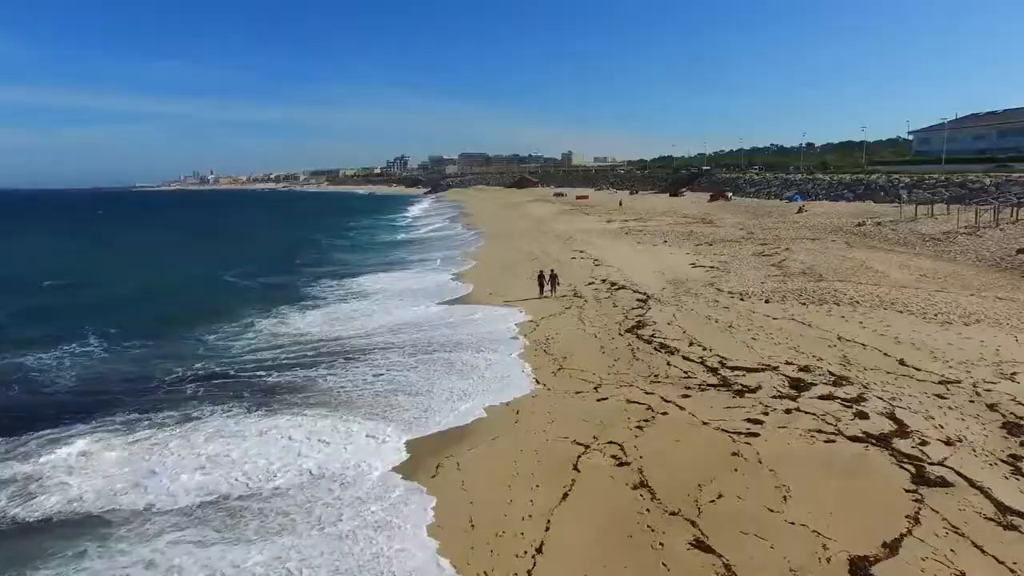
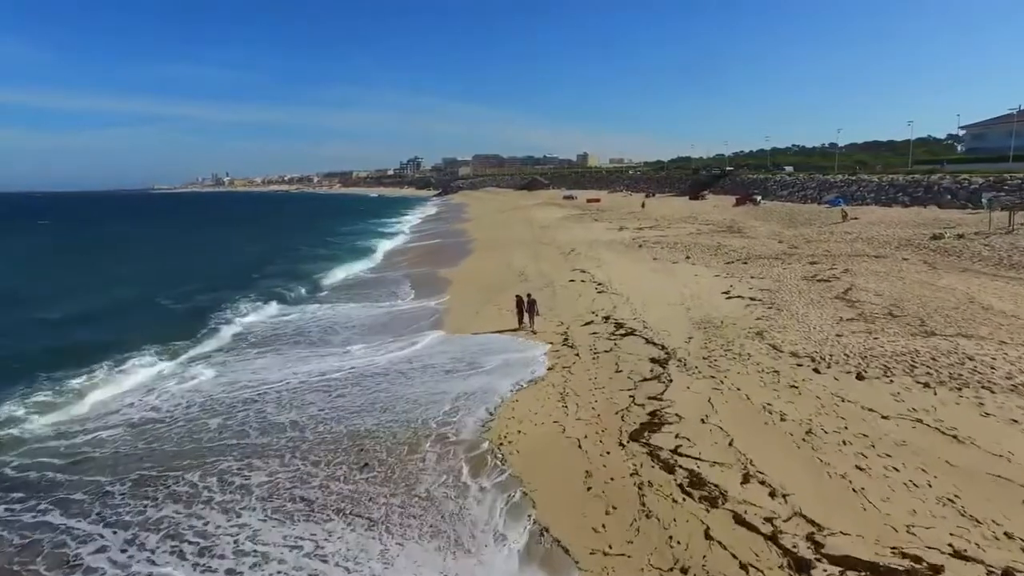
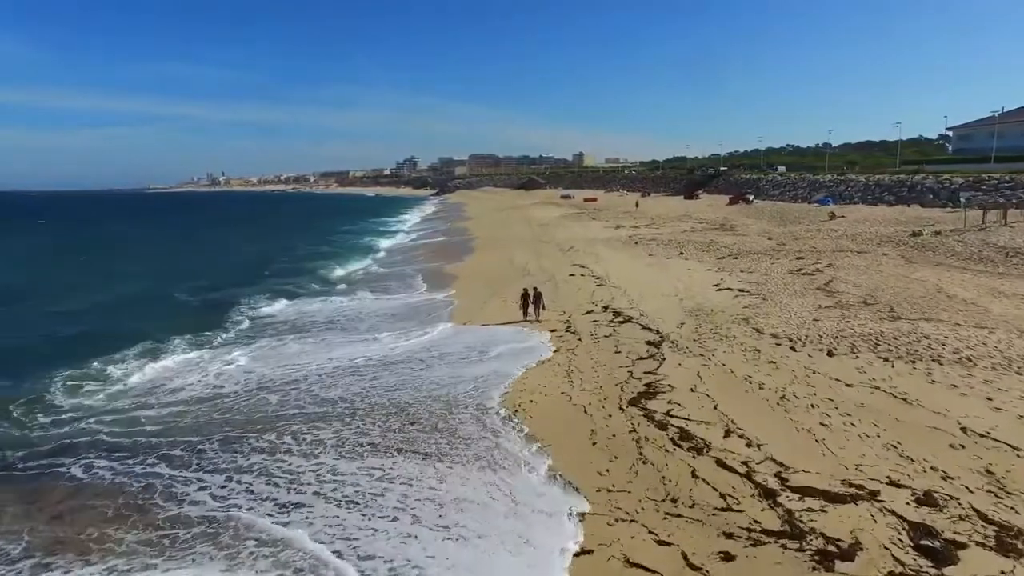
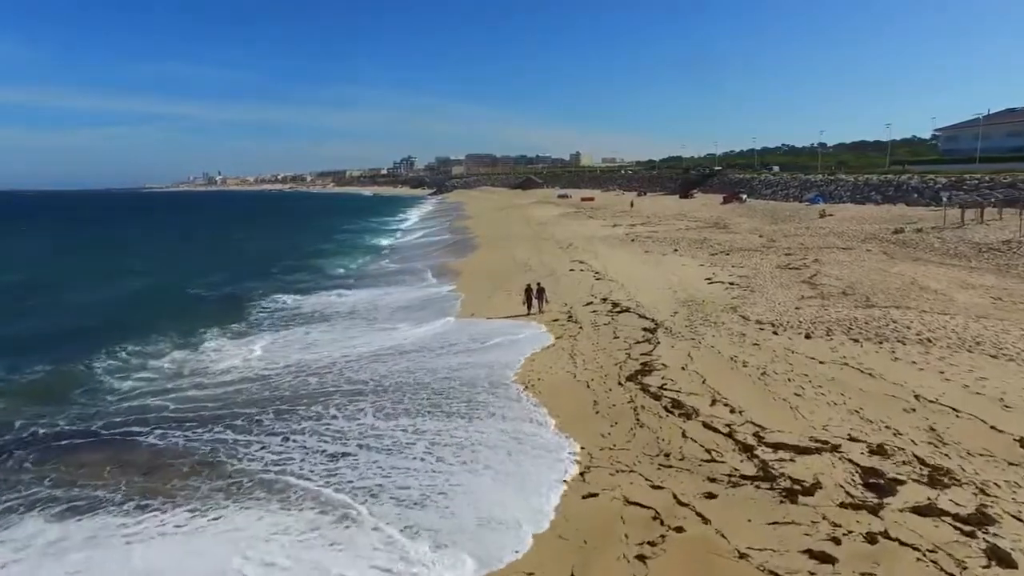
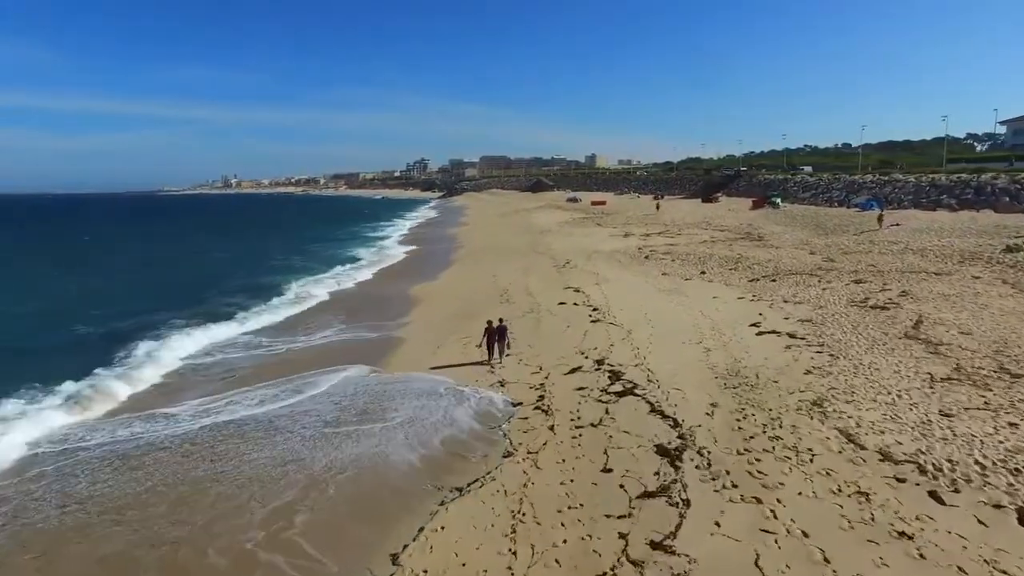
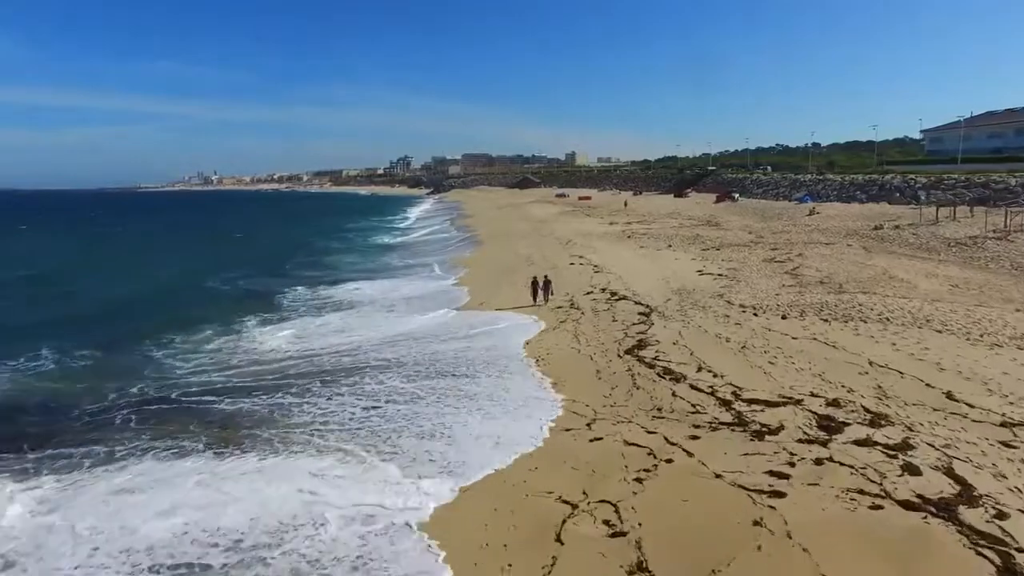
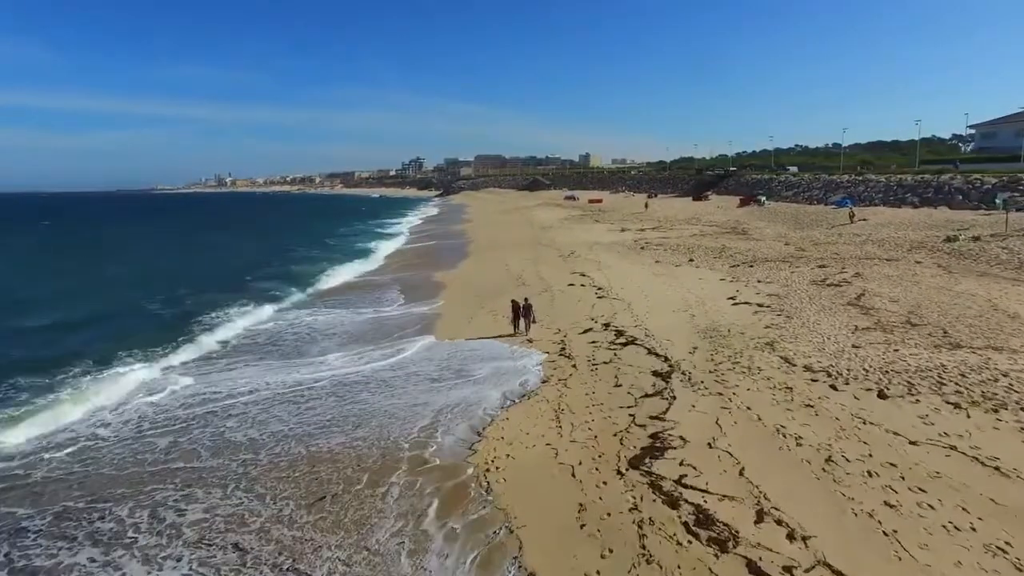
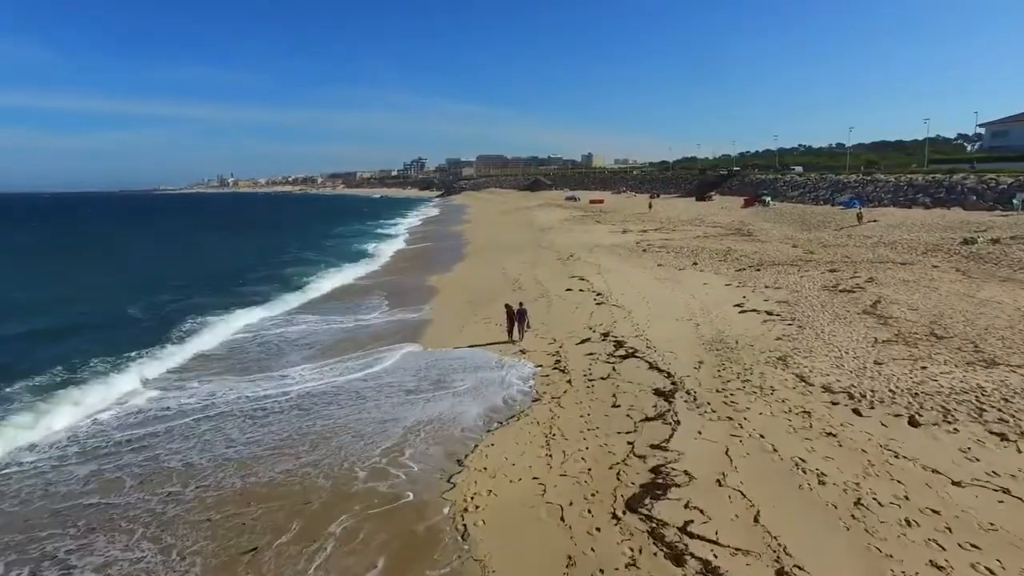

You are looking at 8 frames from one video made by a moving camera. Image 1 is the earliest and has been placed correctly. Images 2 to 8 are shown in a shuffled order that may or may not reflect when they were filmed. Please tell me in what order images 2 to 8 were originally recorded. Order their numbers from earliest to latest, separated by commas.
6, 4, 3, 2, 7, 8, 5
